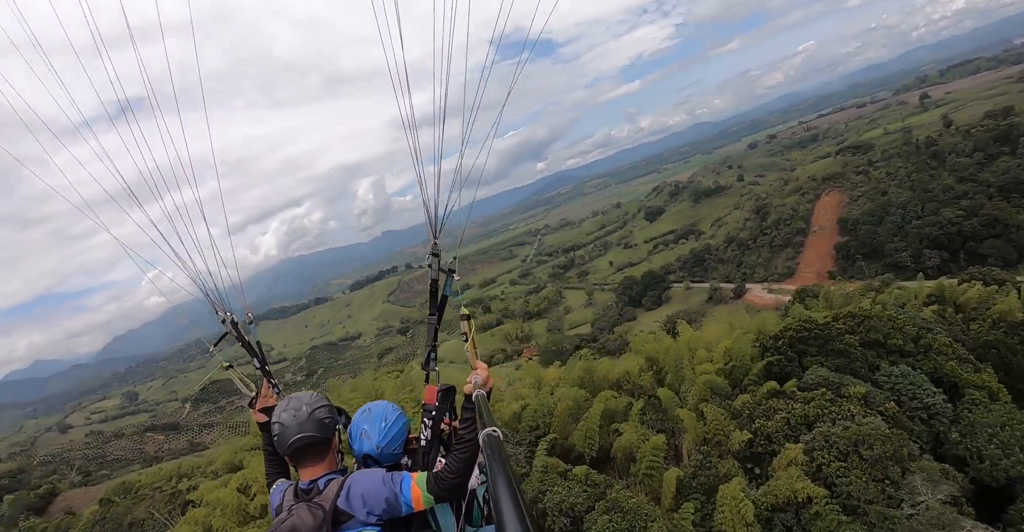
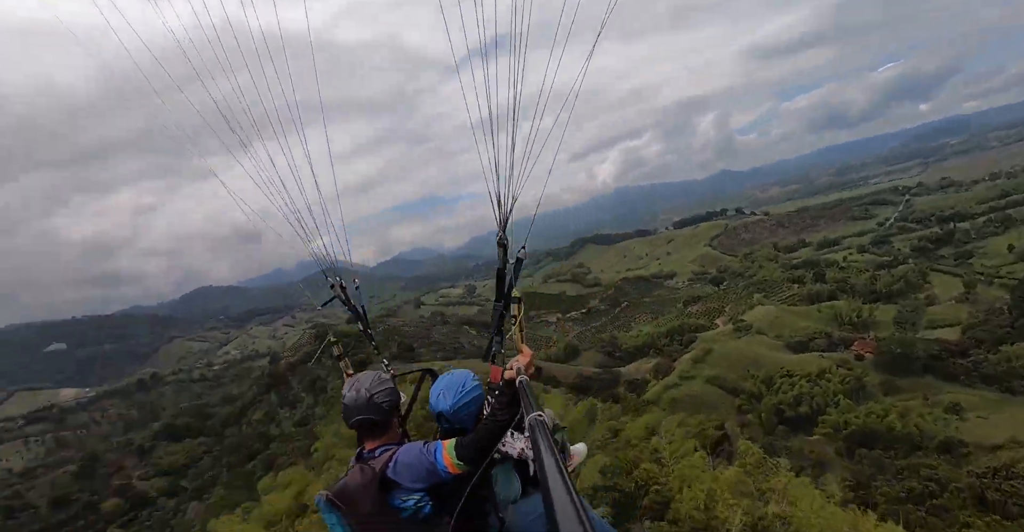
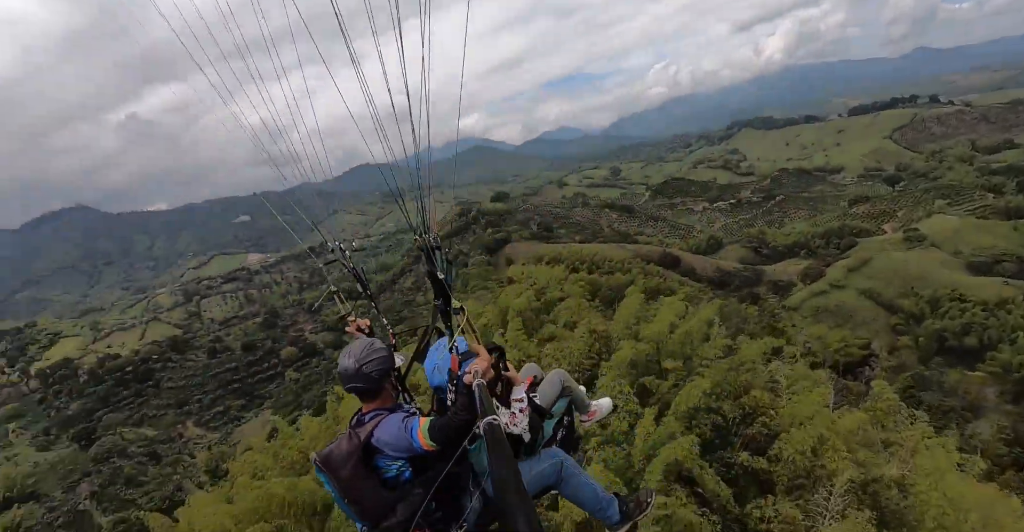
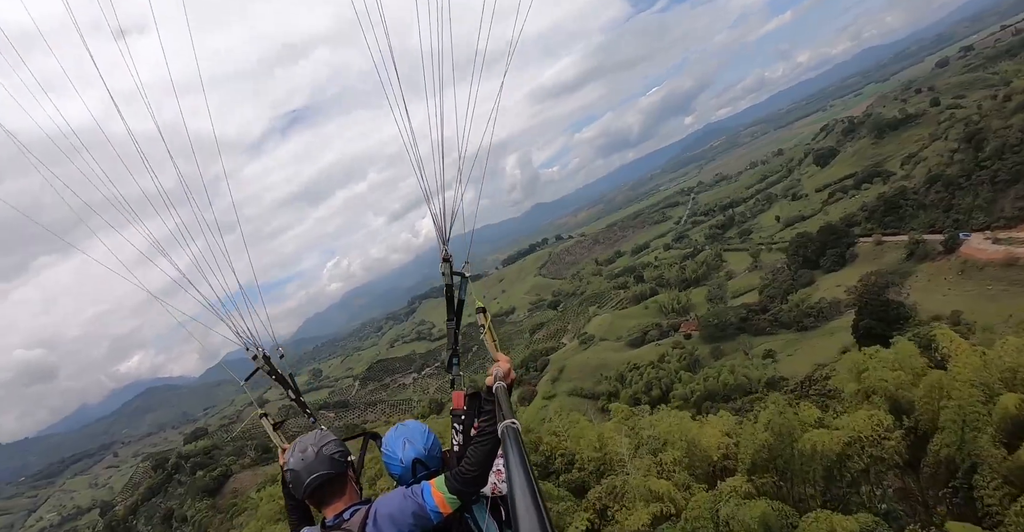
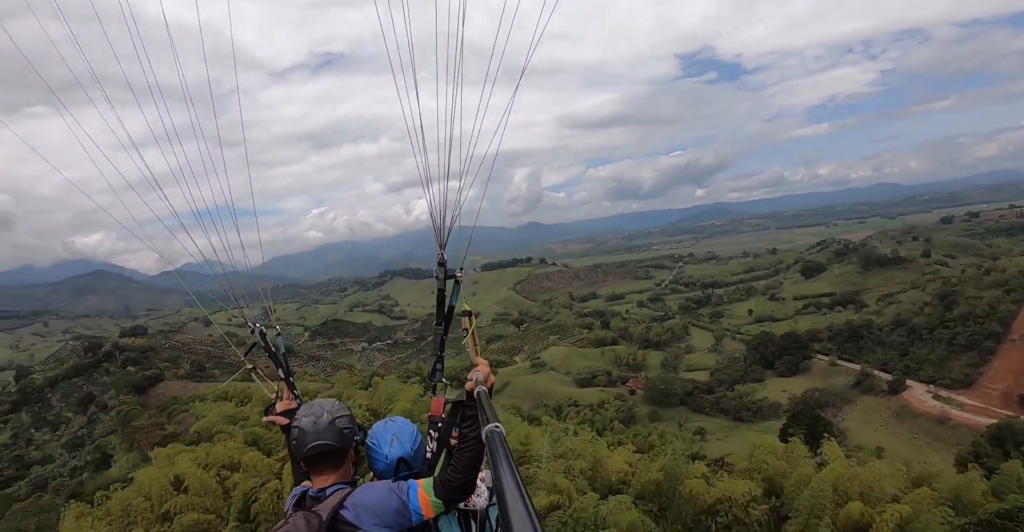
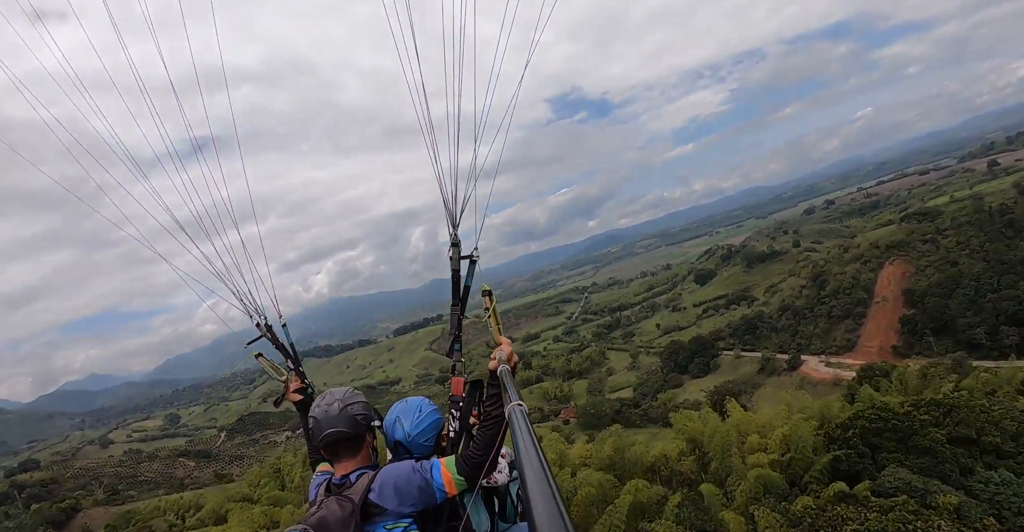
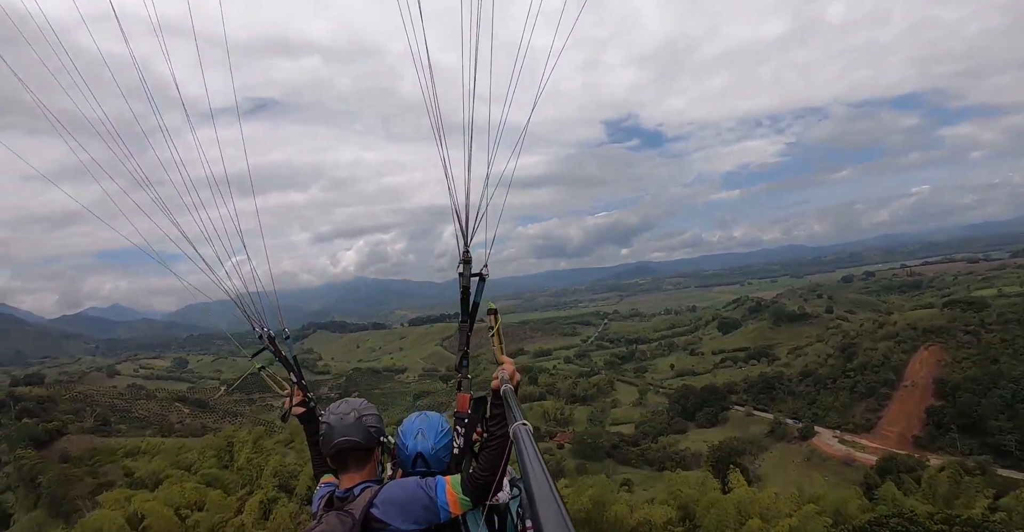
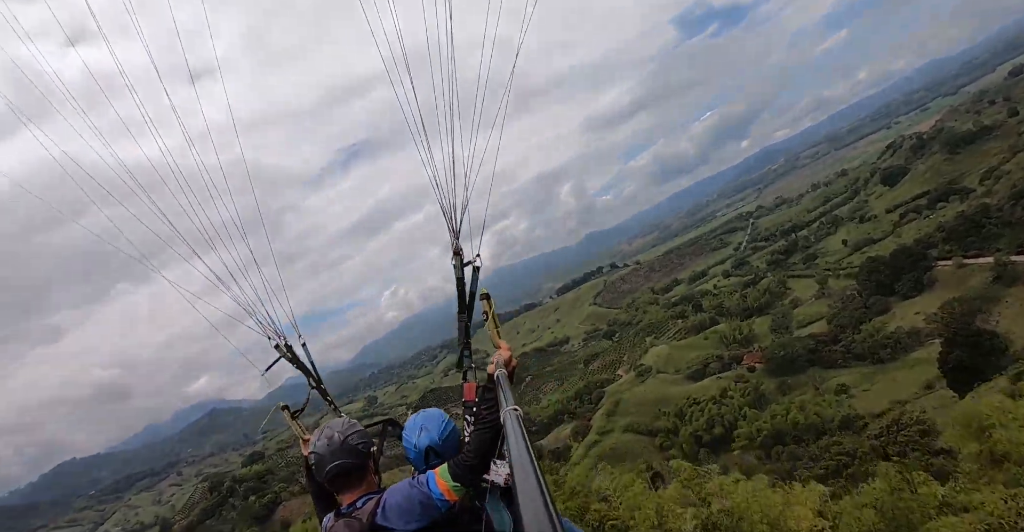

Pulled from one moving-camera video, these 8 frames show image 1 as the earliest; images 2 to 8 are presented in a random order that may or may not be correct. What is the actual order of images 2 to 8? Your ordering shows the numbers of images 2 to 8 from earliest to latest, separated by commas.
6, 7, 5, 4, 8, 2, 3
